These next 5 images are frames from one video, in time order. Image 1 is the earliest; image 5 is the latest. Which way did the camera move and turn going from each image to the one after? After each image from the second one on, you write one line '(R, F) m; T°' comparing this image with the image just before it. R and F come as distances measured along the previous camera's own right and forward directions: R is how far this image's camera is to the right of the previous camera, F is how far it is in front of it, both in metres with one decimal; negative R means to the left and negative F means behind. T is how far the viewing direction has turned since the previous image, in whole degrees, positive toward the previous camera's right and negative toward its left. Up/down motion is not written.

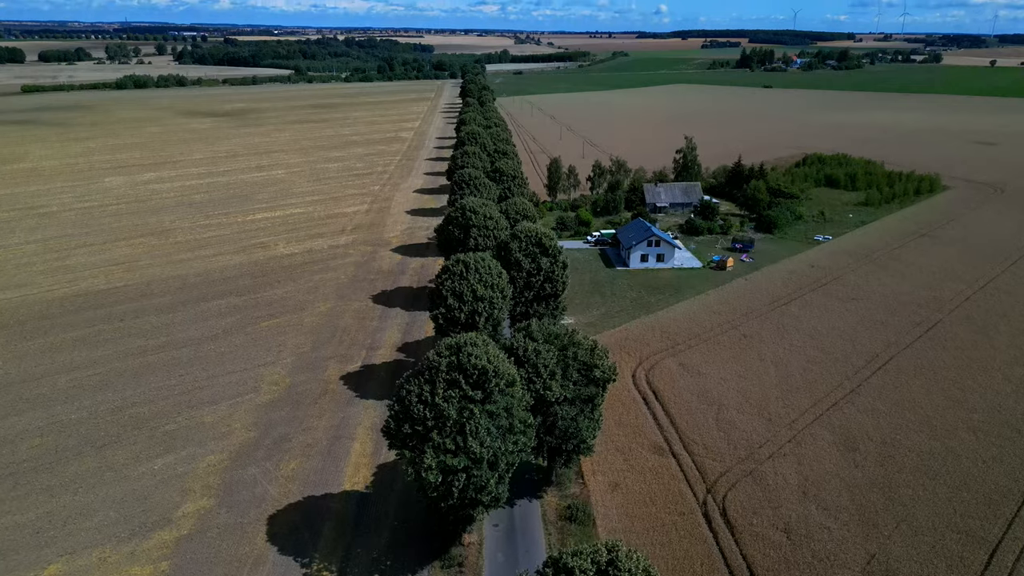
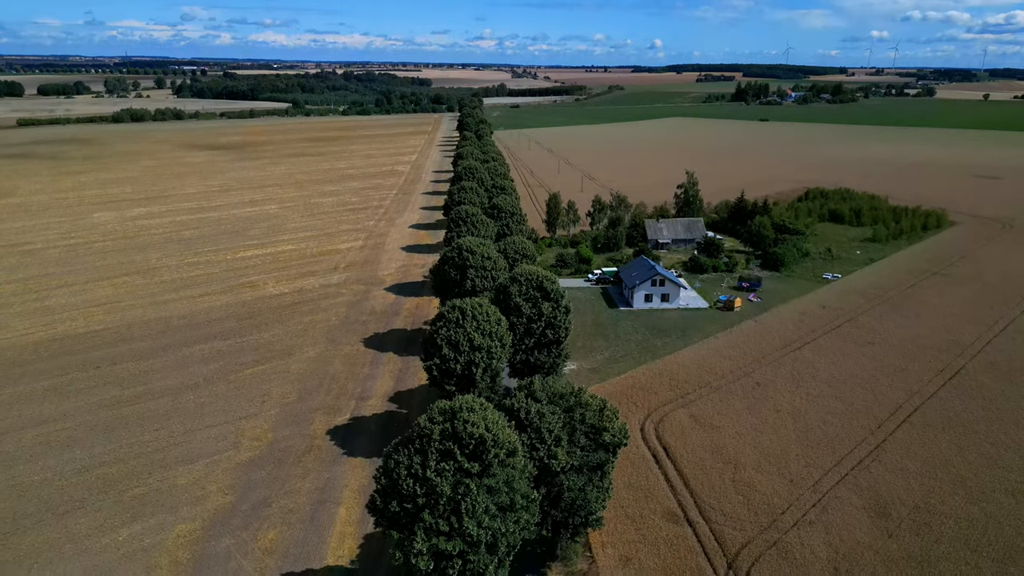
(-0.1, +1.1) m; 0°
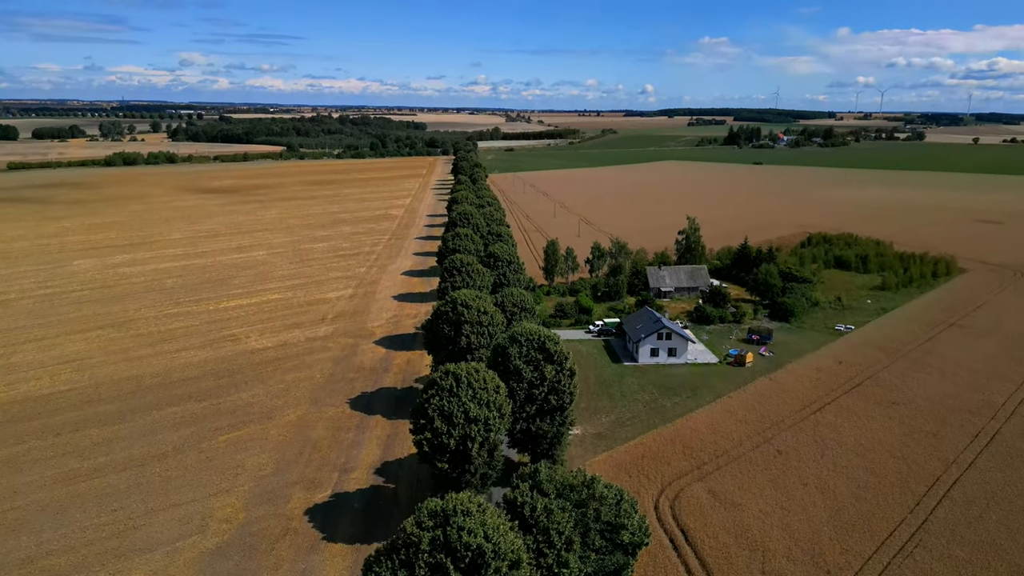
(-0.1, +1.5) m; 0°
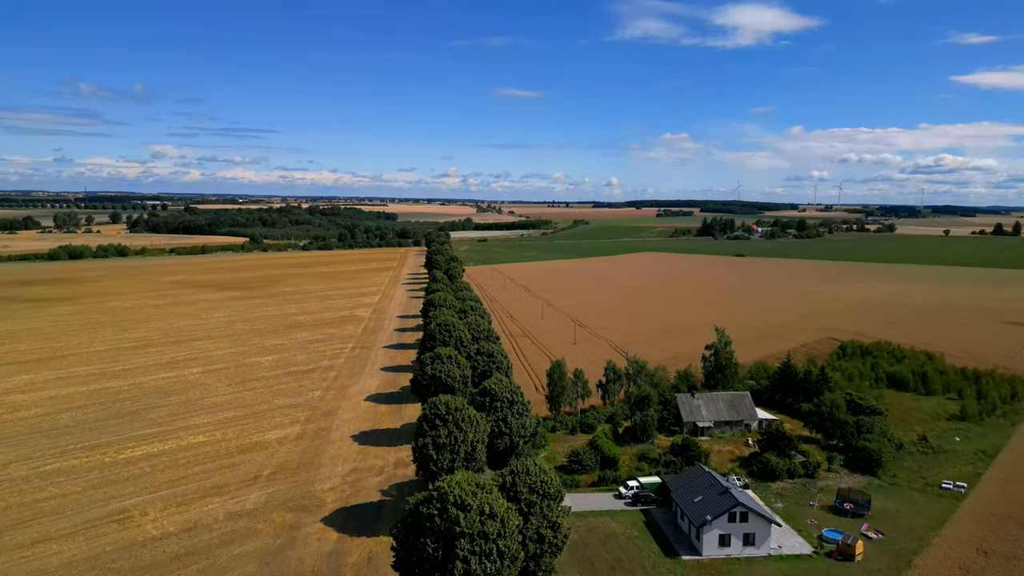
(-0.9, +7.0) m; +2°
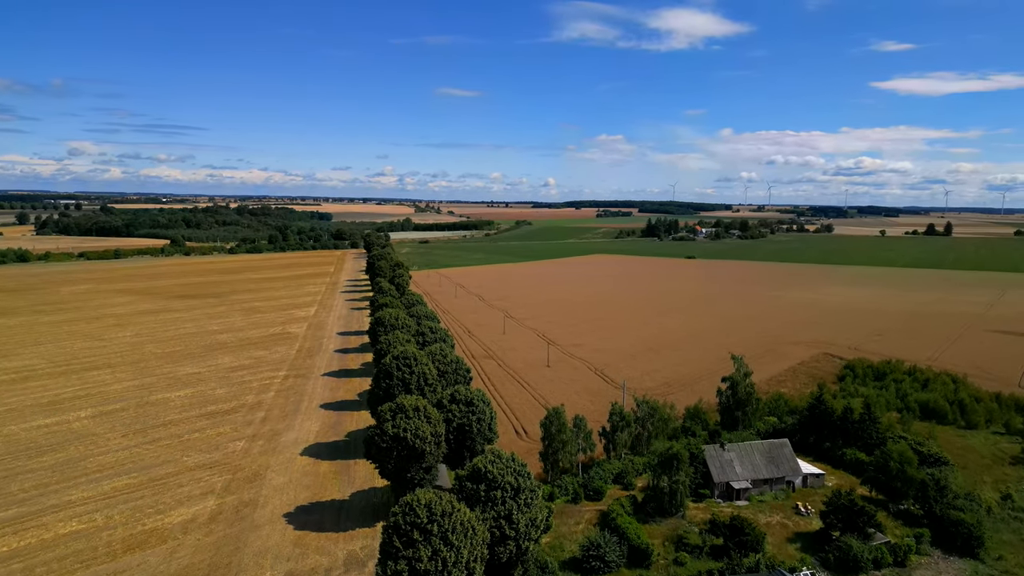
(-1.3, +6.1) m; +5°
